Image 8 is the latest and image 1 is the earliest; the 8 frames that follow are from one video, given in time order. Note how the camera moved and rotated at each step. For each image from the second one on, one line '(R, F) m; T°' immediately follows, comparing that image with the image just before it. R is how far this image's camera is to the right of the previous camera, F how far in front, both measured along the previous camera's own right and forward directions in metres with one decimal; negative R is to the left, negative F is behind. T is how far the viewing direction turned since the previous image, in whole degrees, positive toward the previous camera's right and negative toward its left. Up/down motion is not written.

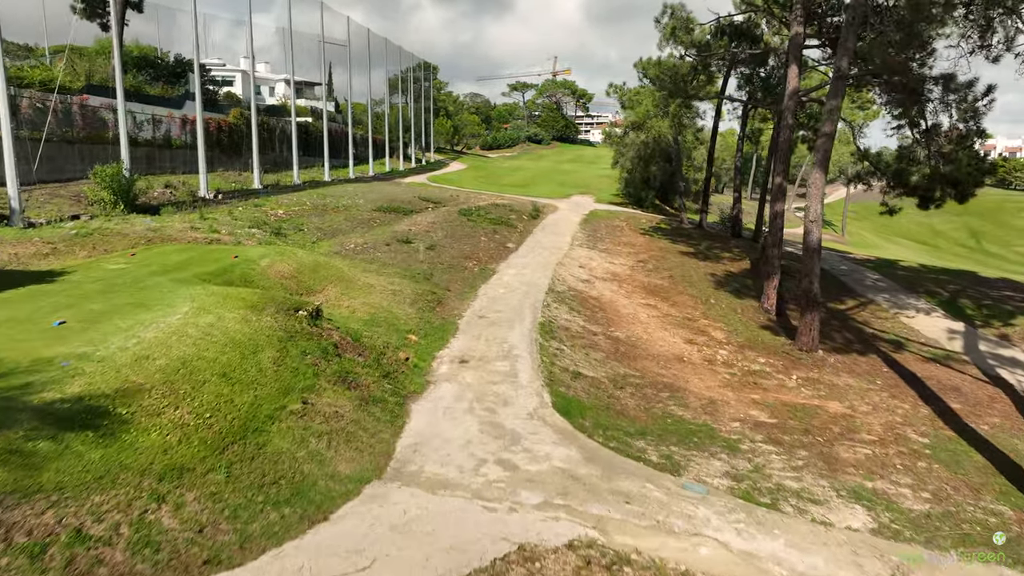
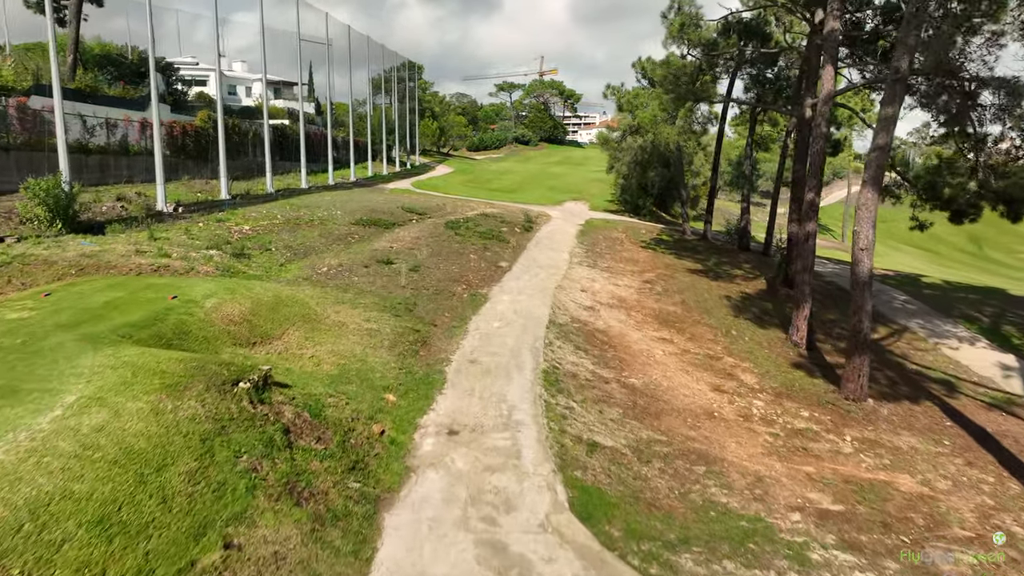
(-0.2, +2.1) m; +1°
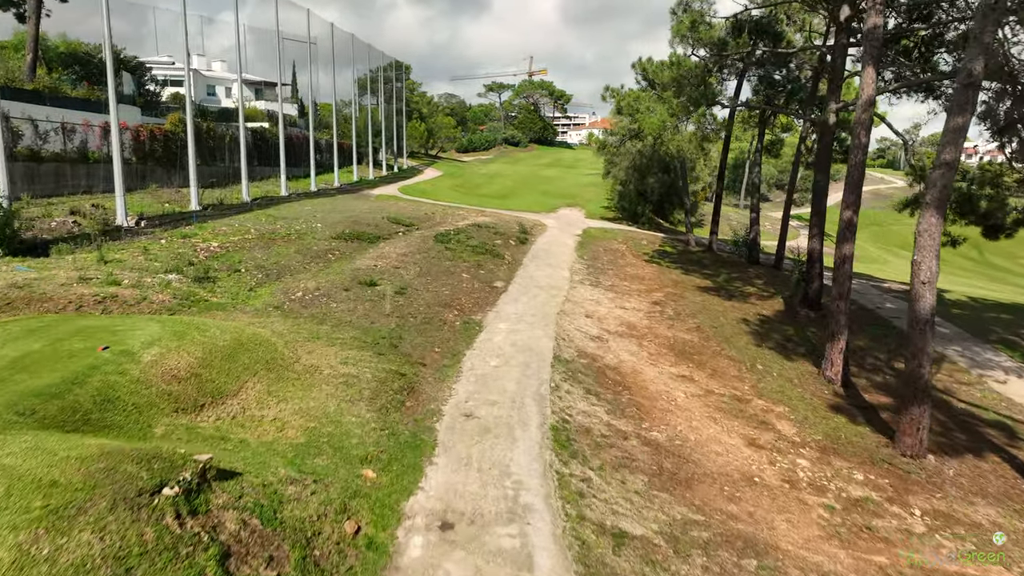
(-0.2, +1.7) m; +1°
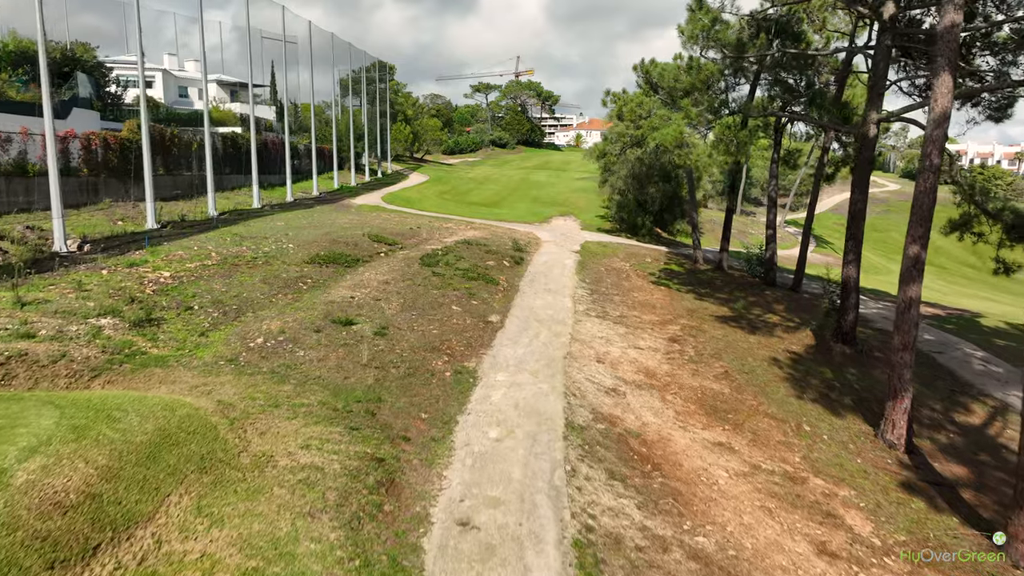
(-0.2, +2.2) m; +1°
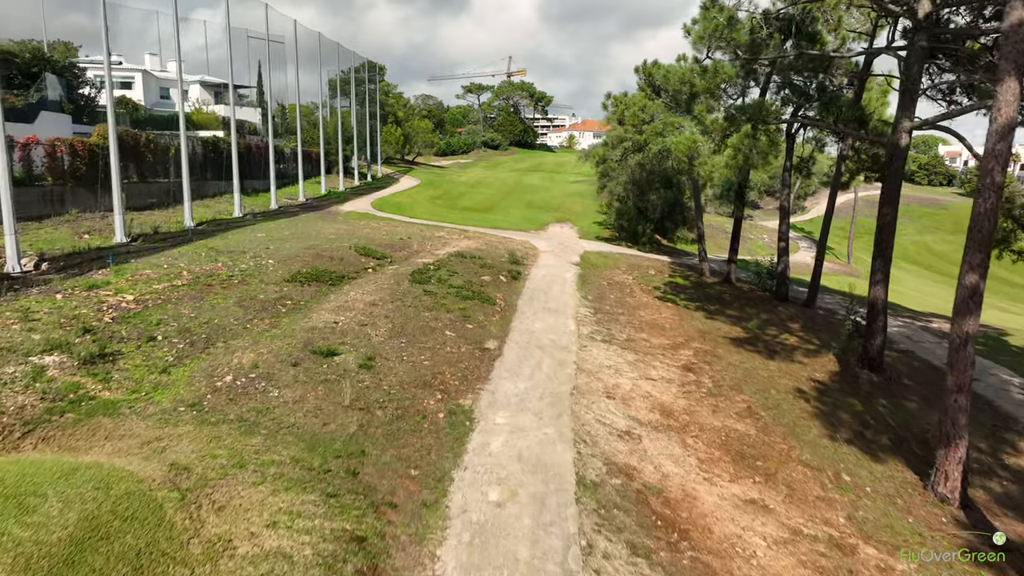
(-0.1, +1.3) m; +1°
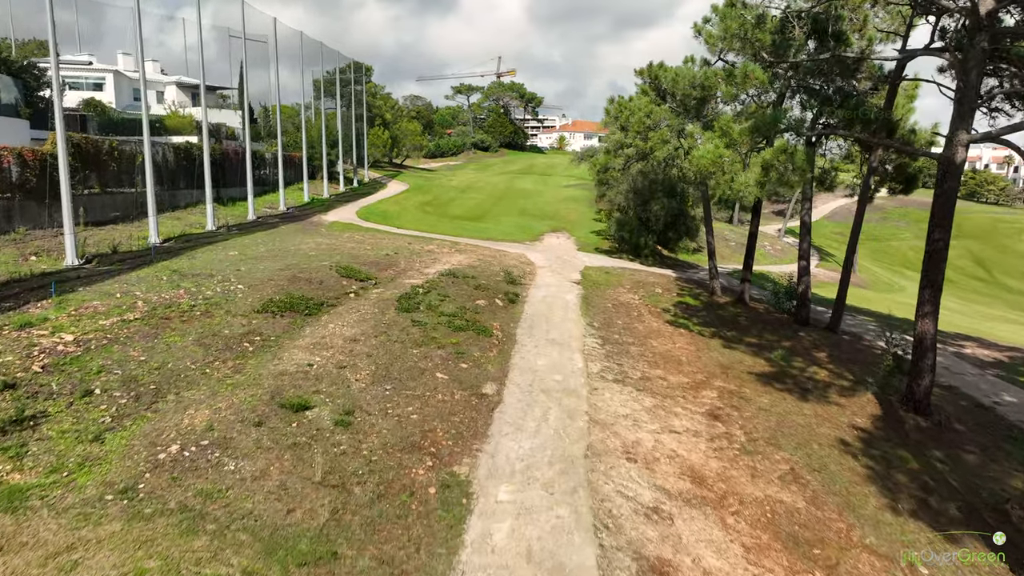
(-0.2, +1.8) m; +1°
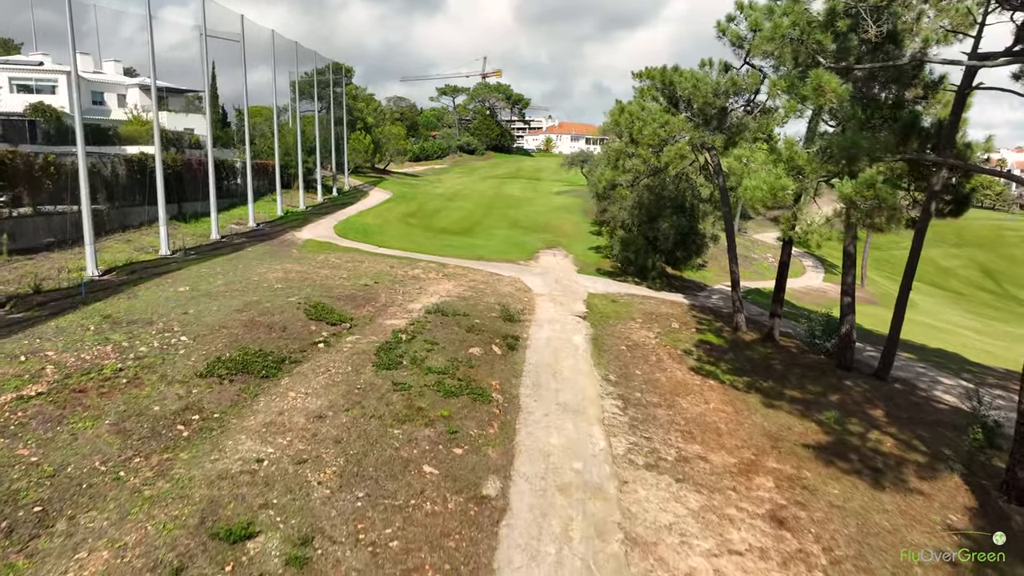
(-0.3, +2.7) m; +1°
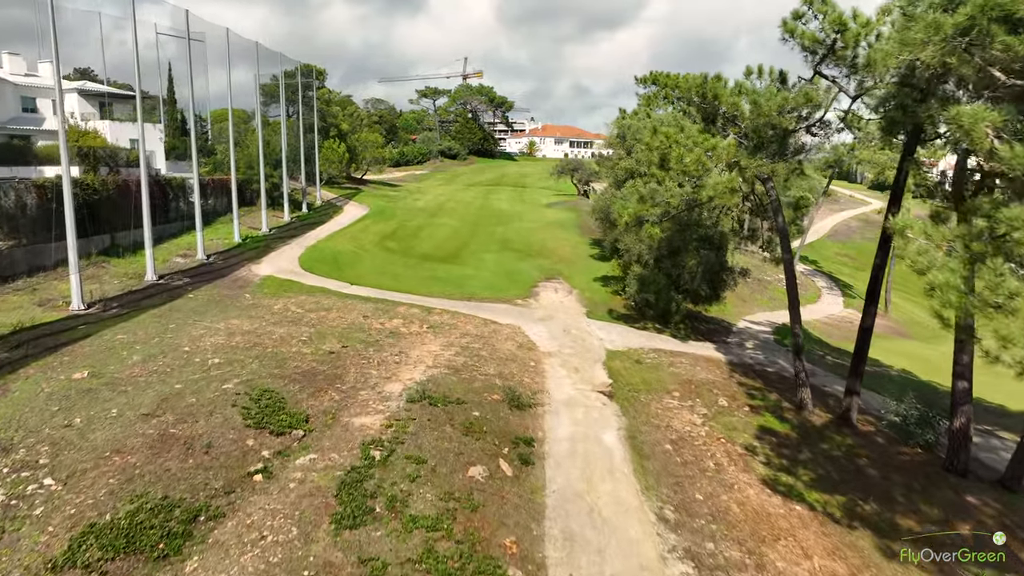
(-0.5, +4.2) m; +2°
